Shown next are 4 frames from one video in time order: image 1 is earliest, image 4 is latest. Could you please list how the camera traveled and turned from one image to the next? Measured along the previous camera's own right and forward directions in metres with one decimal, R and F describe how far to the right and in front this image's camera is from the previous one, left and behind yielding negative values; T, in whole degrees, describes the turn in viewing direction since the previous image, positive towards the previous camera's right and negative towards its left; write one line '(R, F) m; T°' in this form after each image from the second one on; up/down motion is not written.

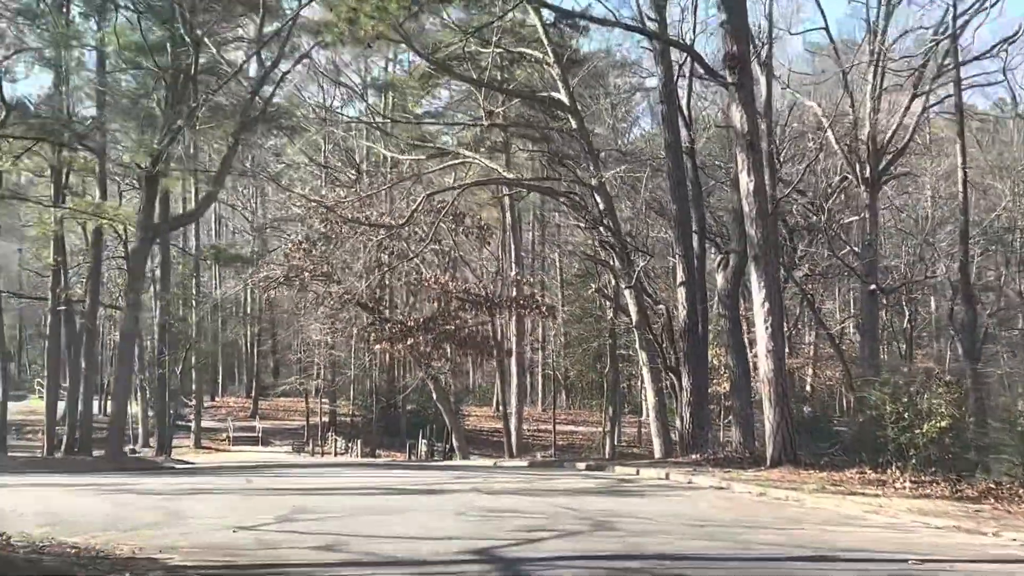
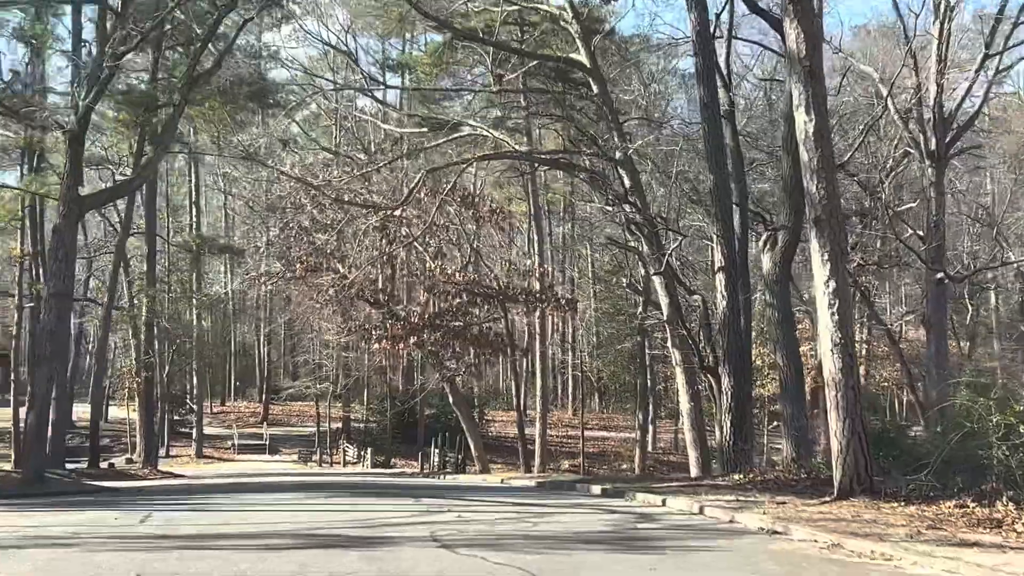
(+0.6, +3.1) m; -2°
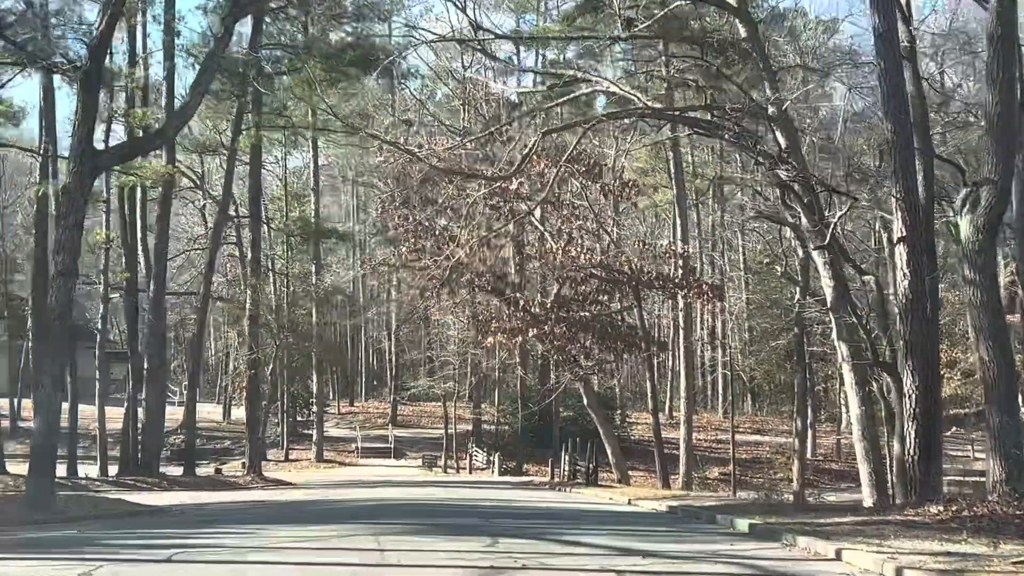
(+0.4, +3.0) m; -9°
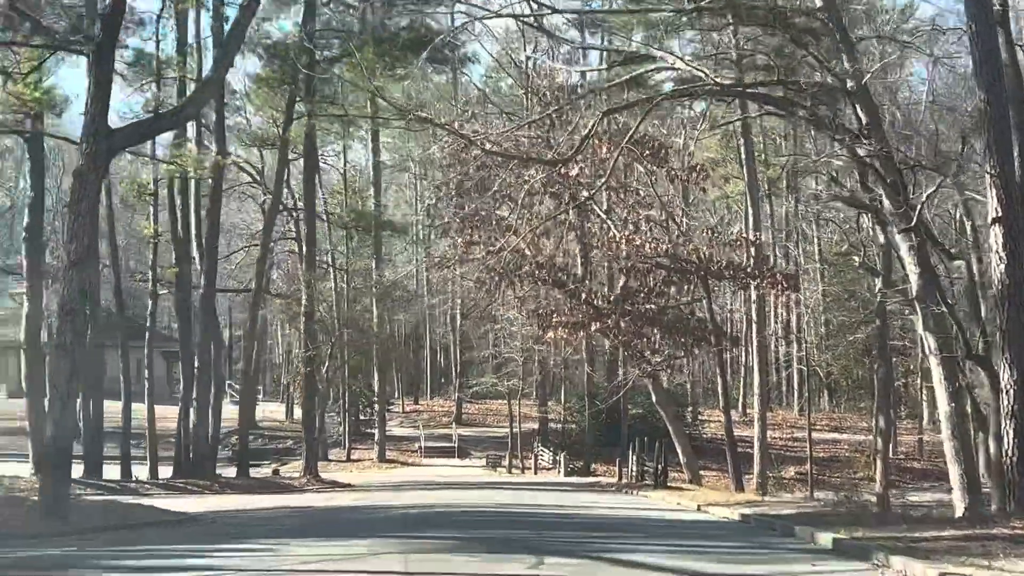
(+0.2, +0.9) m; -4°
